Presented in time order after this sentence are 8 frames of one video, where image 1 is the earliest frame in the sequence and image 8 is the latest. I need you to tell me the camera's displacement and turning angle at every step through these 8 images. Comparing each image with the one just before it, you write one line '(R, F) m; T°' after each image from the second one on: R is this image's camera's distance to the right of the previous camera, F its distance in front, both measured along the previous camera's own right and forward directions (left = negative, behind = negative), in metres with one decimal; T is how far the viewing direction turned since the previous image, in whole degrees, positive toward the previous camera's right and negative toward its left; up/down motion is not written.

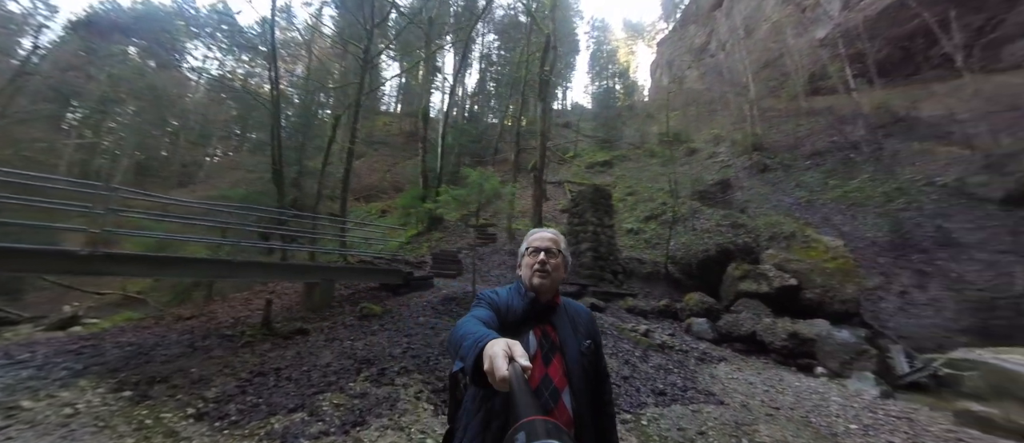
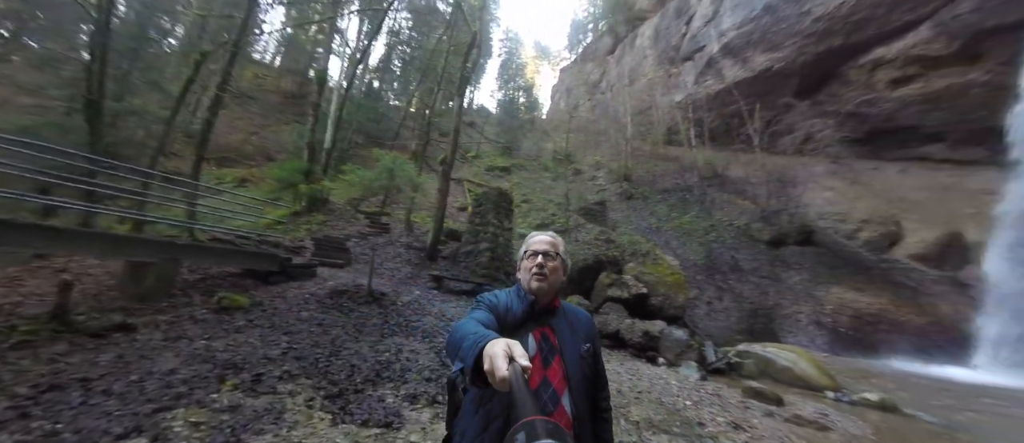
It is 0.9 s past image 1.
(-0.6, +0.1) m; +20°
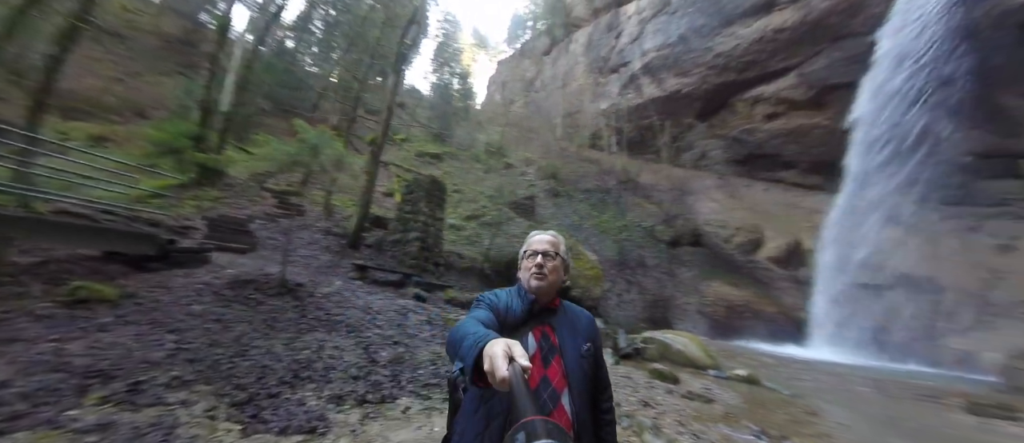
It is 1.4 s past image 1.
(-0.3, +0.1) m; +13°
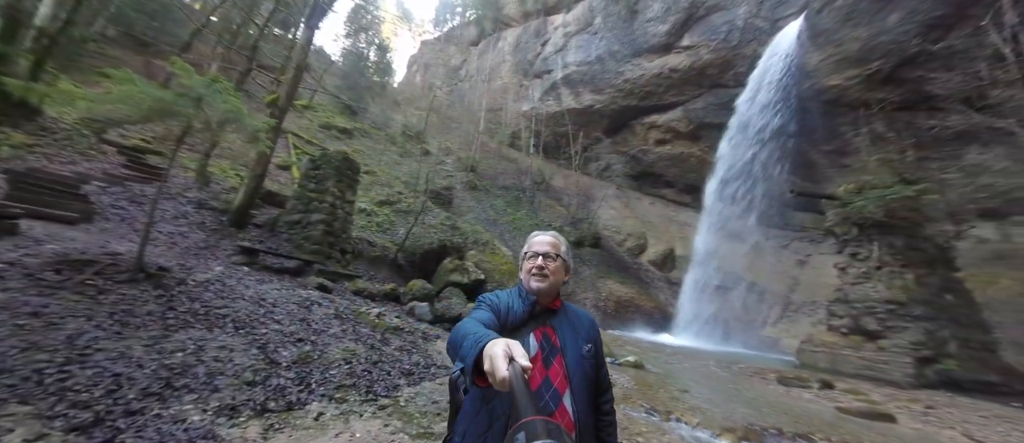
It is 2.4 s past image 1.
(-0.5, +0.1) m; +16°
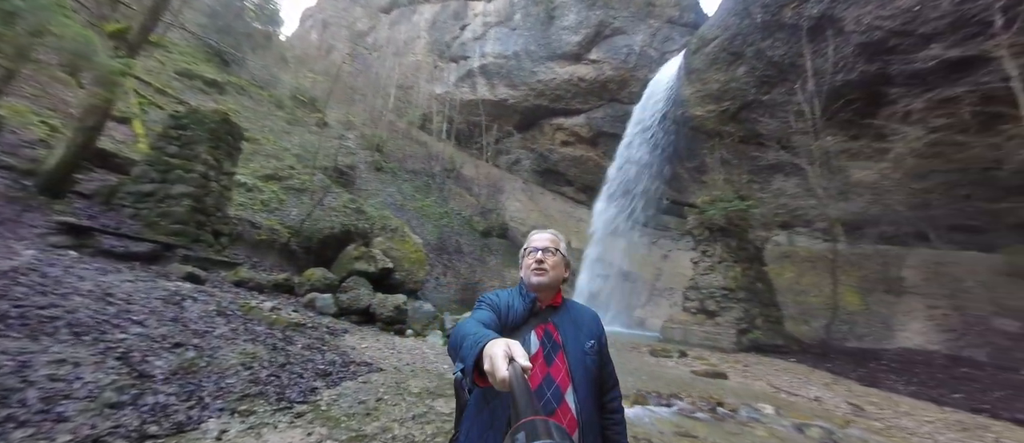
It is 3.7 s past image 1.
(-0.6, 0.0) m; +18°
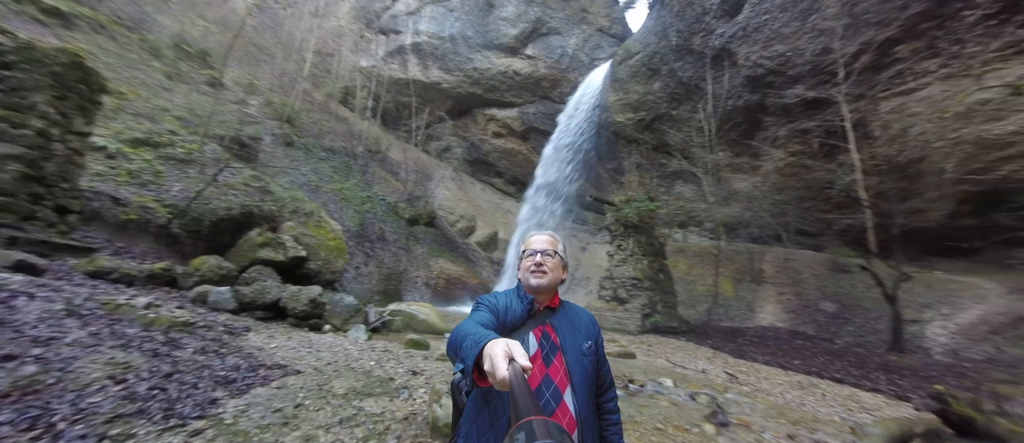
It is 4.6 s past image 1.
(-0.2, +0.1) m; +13°
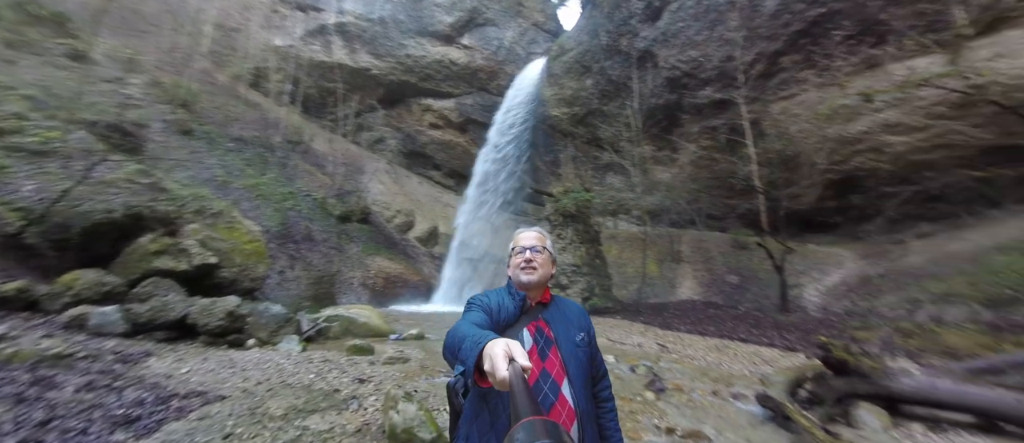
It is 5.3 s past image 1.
(-0.2, 0.0) m; +11°
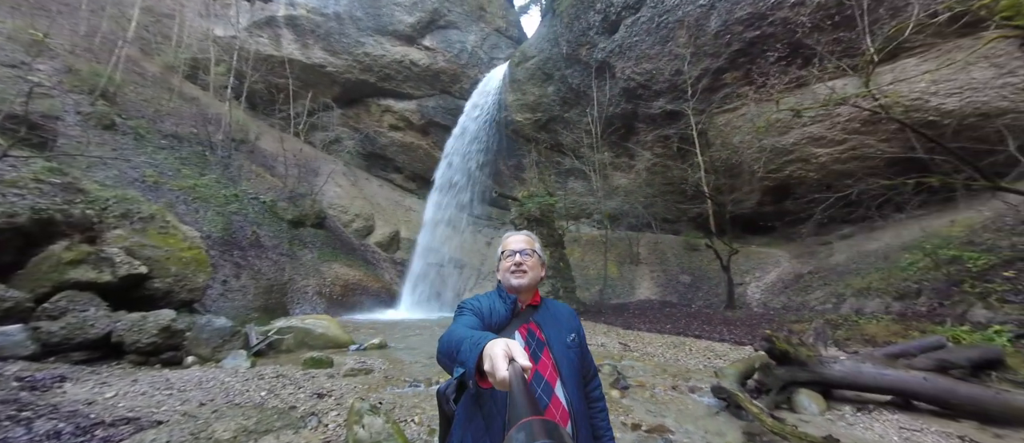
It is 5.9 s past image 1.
(-0.1, 0.0) m; +7°
